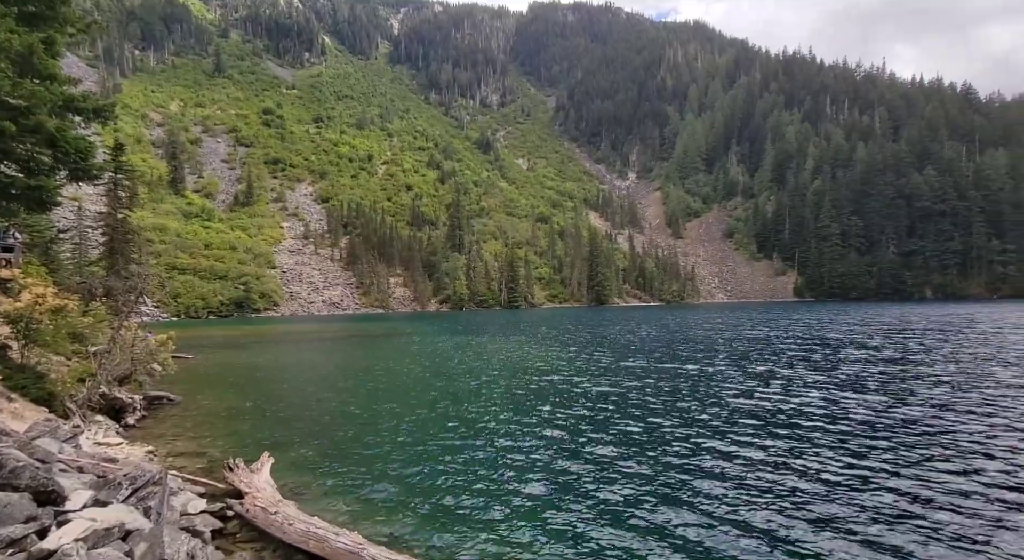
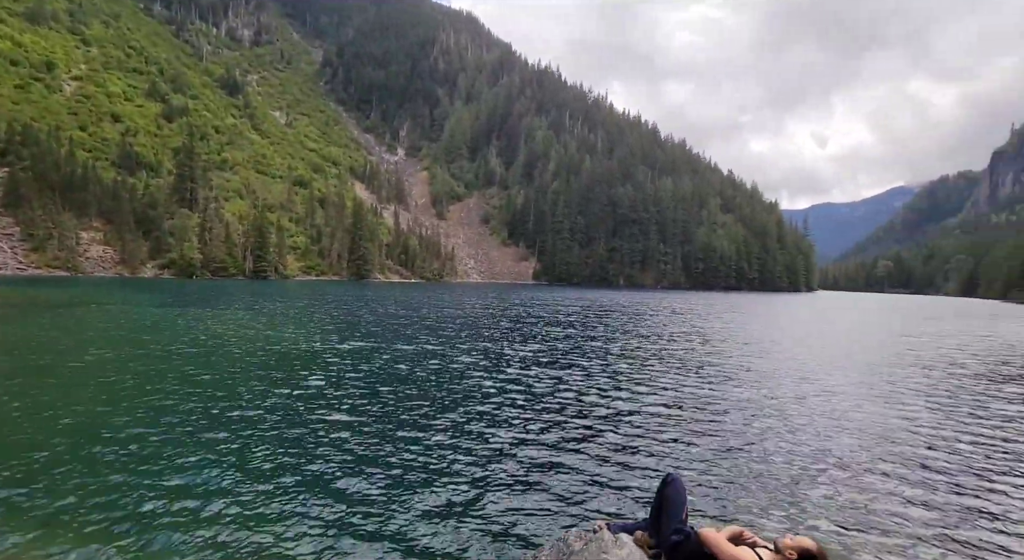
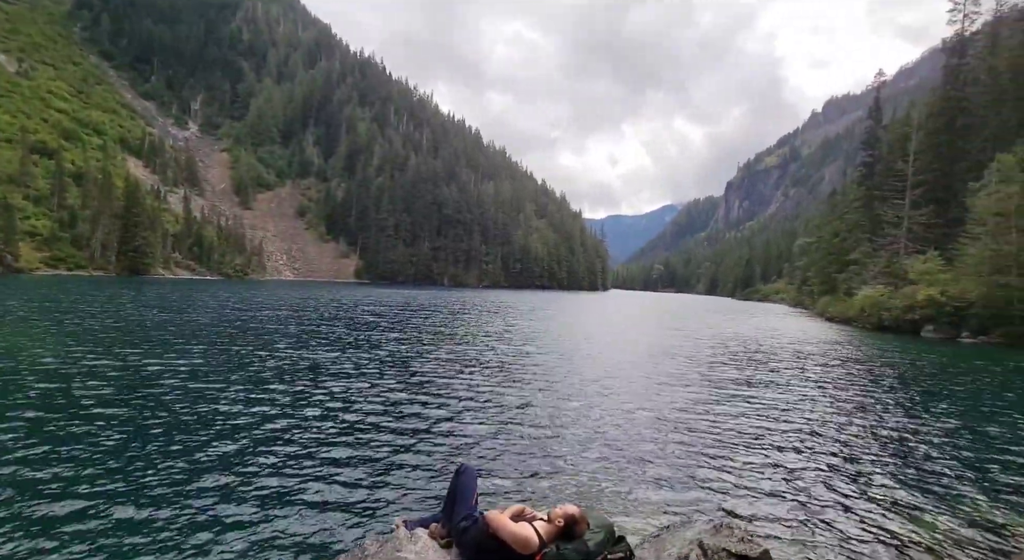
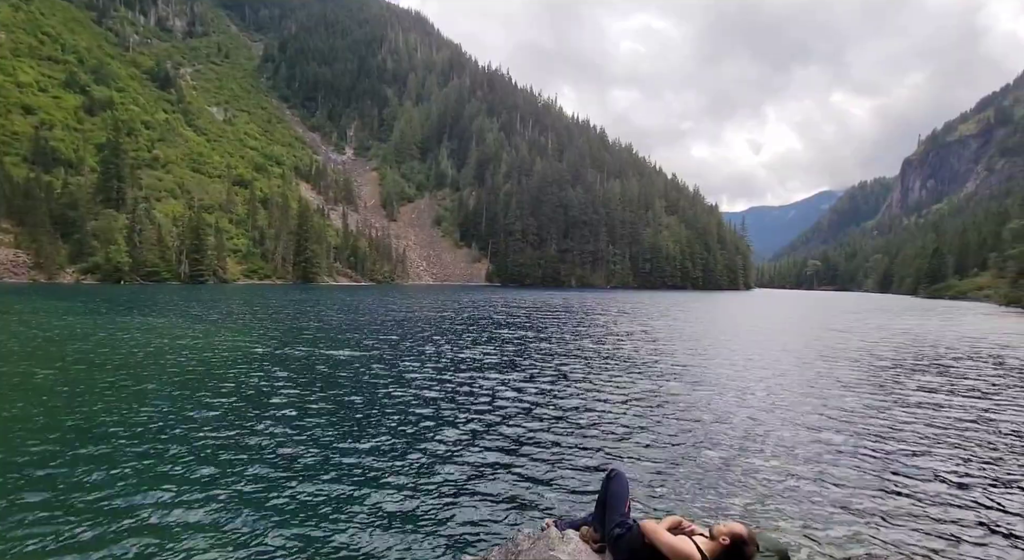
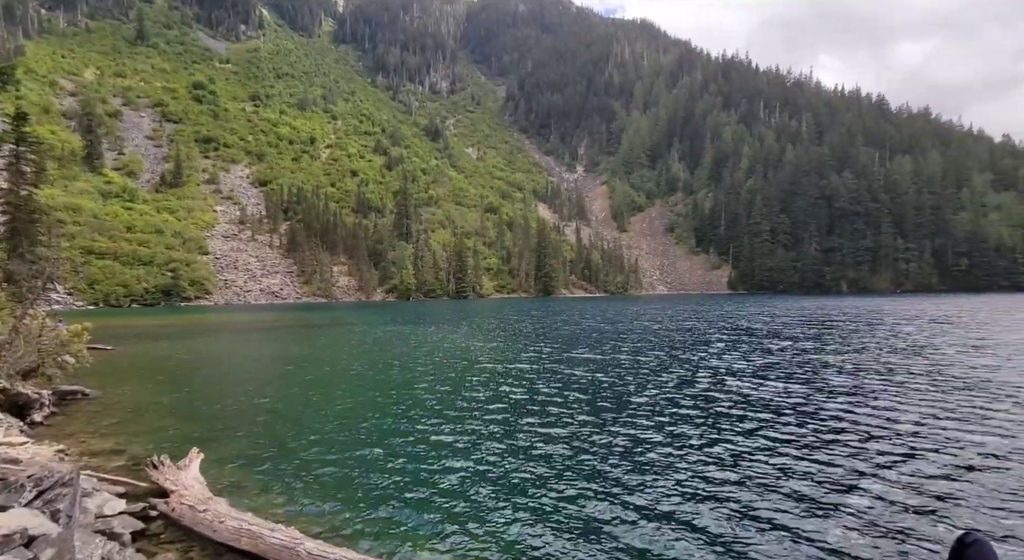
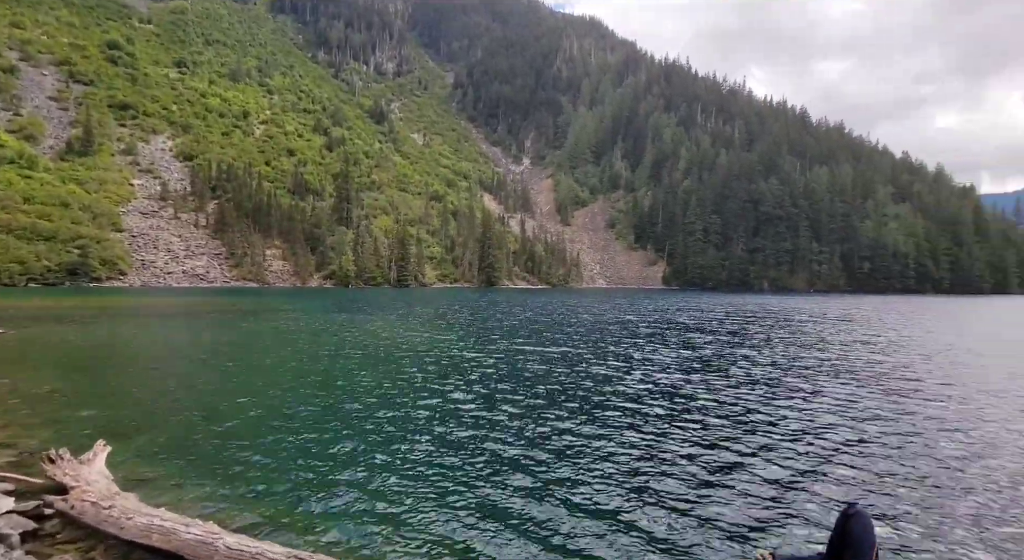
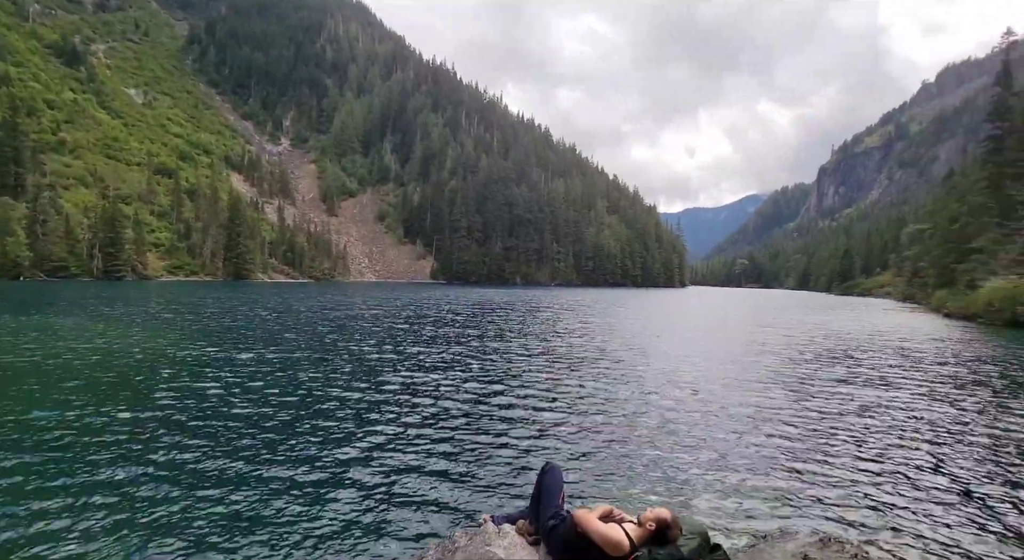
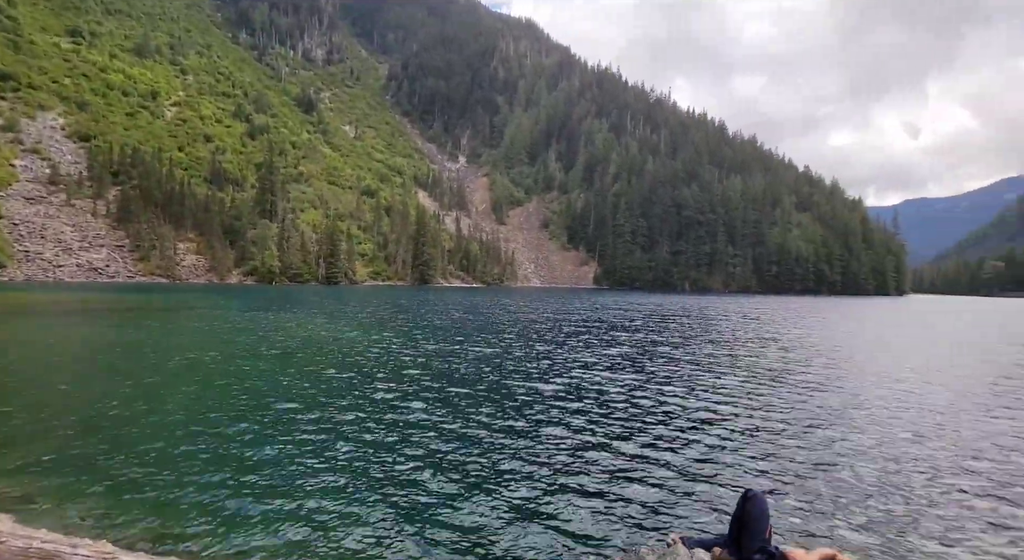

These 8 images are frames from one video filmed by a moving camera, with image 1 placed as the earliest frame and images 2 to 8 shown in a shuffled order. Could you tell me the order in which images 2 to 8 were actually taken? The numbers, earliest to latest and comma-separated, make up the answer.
5, 6, 8, 2, 4, 7, 3
